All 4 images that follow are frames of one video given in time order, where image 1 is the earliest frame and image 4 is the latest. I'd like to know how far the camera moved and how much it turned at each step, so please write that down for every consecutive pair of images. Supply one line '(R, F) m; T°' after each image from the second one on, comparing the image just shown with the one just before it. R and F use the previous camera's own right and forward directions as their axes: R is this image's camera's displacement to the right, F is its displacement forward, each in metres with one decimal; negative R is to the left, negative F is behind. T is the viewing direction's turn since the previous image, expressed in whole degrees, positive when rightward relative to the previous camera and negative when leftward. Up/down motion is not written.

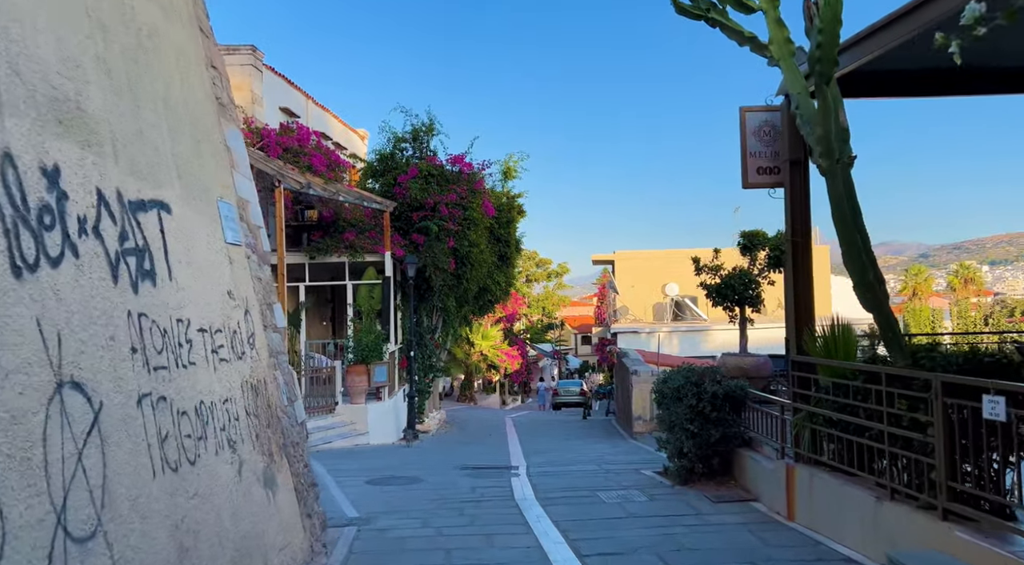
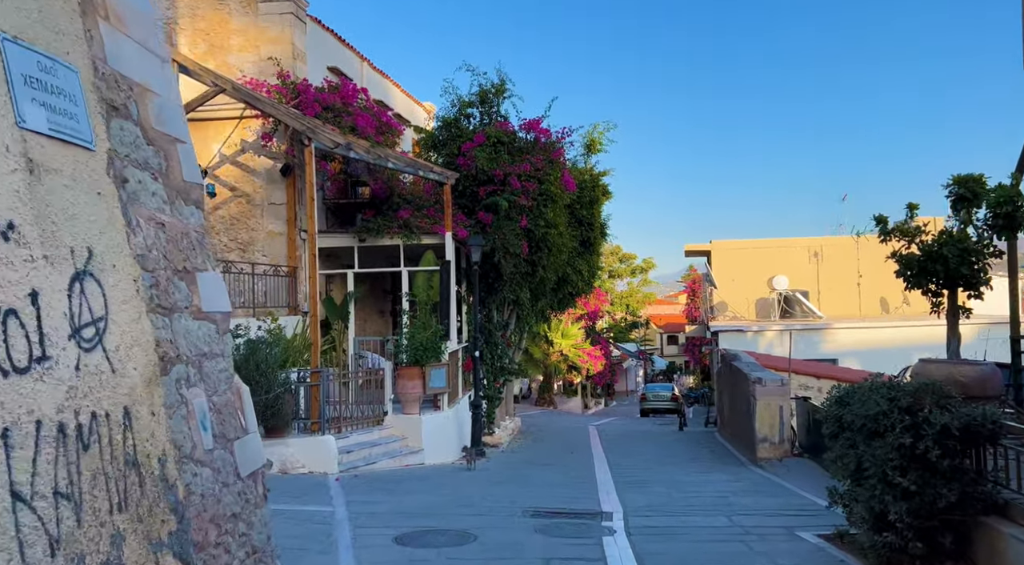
(-0.1, +3.5) m; -5°
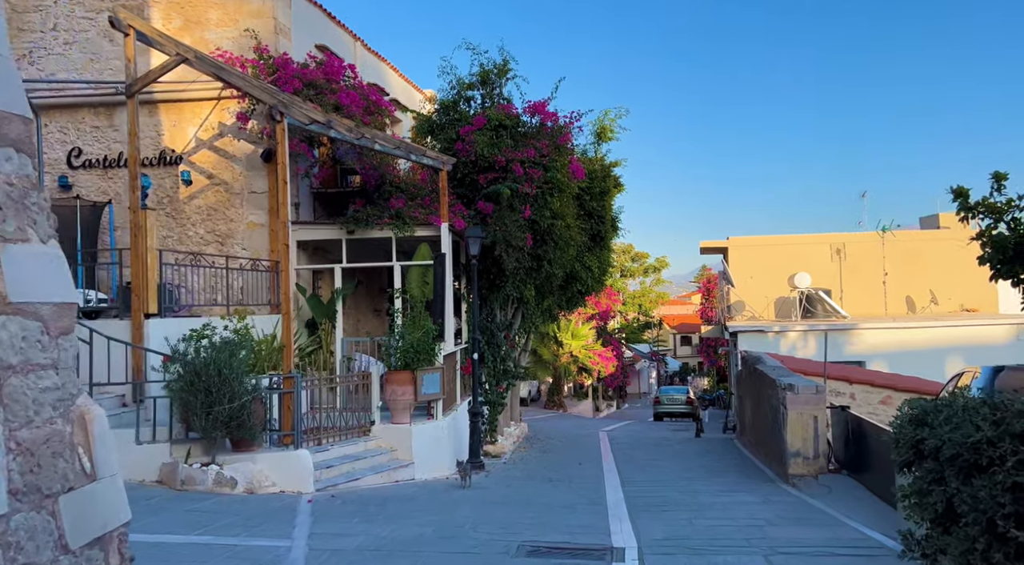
(+0.2, +1.5) m; -1°
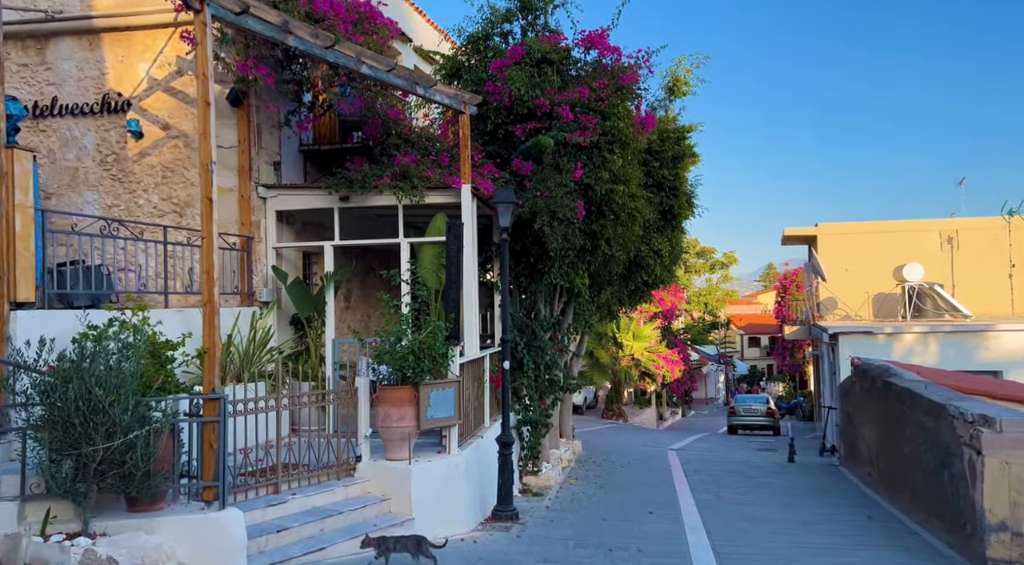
(+0.1, +4.1) m; -3°
